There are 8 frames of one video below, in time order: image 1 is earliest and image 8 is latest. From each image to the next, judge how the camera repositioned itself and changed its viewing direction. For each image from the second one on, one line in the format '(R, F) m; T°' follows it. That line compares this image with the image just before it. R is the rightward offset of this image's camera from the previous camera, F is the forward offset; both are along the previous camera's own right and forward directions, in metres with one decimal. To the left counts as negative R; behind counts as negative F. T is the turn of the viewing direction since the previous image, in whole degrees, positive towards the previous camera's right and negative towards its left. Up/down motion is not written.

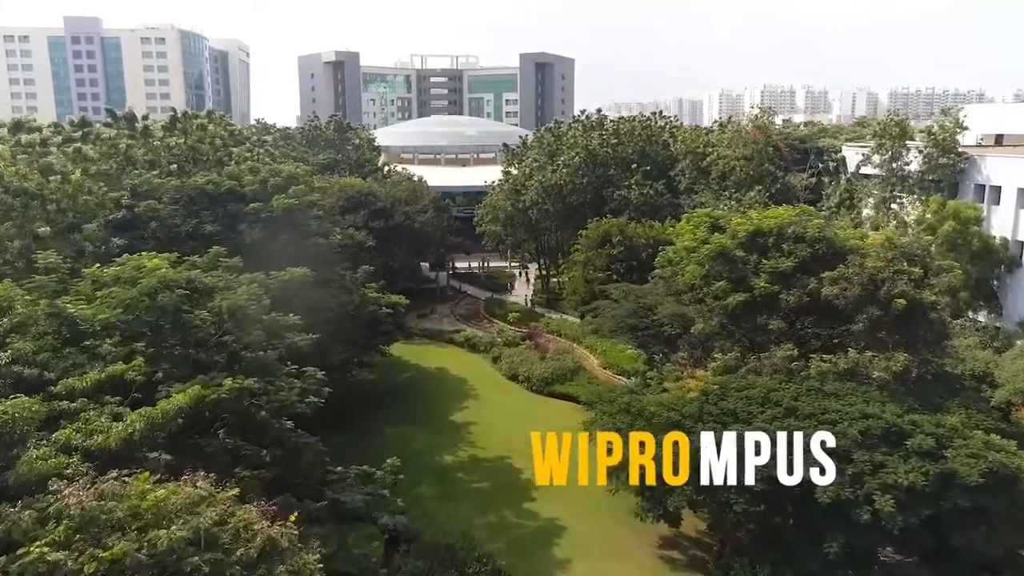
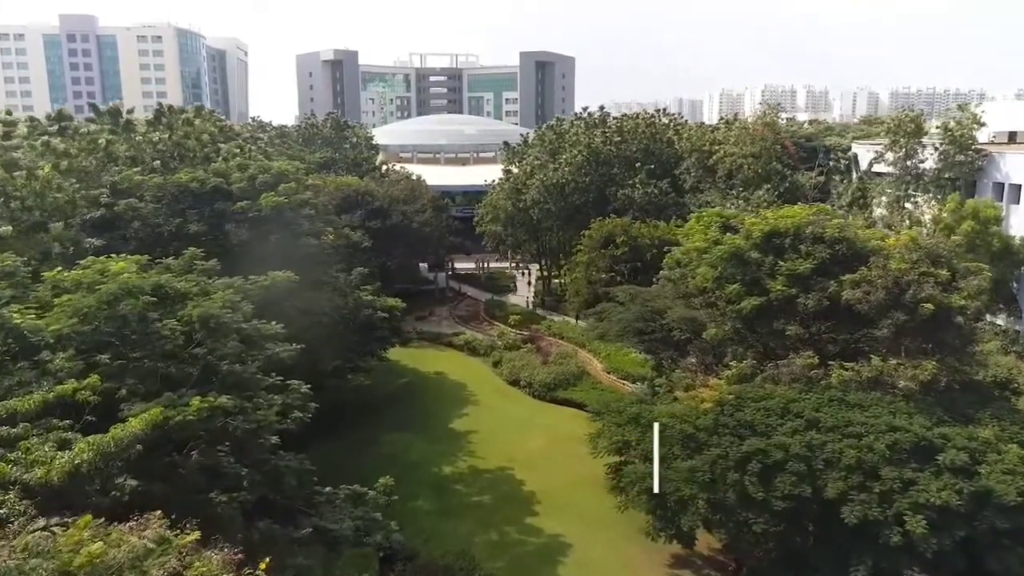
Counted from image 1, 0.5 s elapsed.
(-0.1, +0.9) m; 0°
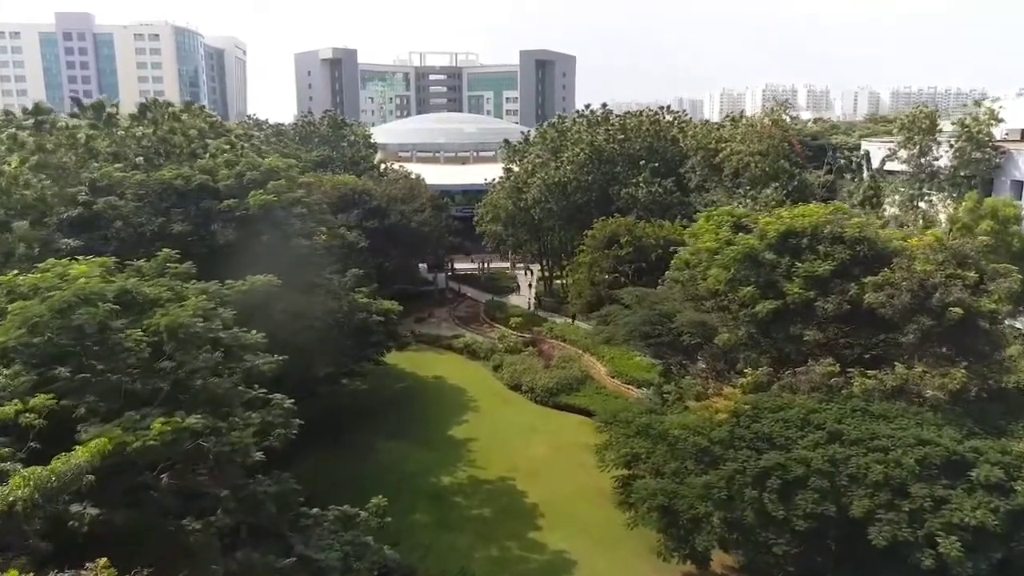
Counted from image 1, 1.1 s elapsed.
(-0.1, +0.8) m; 0°
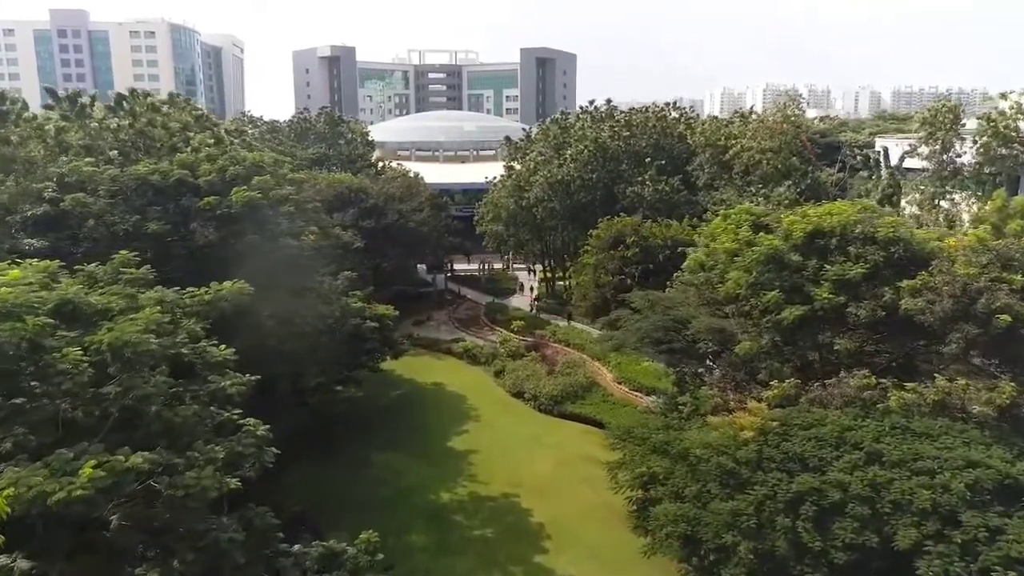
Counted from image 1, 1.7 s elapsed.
(-0.1, +1.2) m; 0°
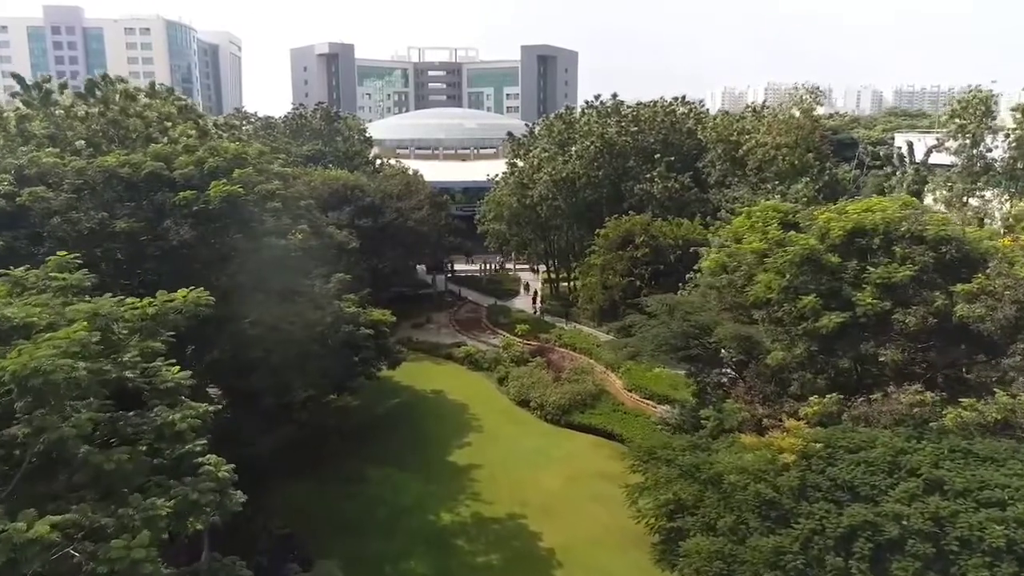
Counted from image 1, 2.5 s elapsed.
(-0.2, +1.3) m; 0°
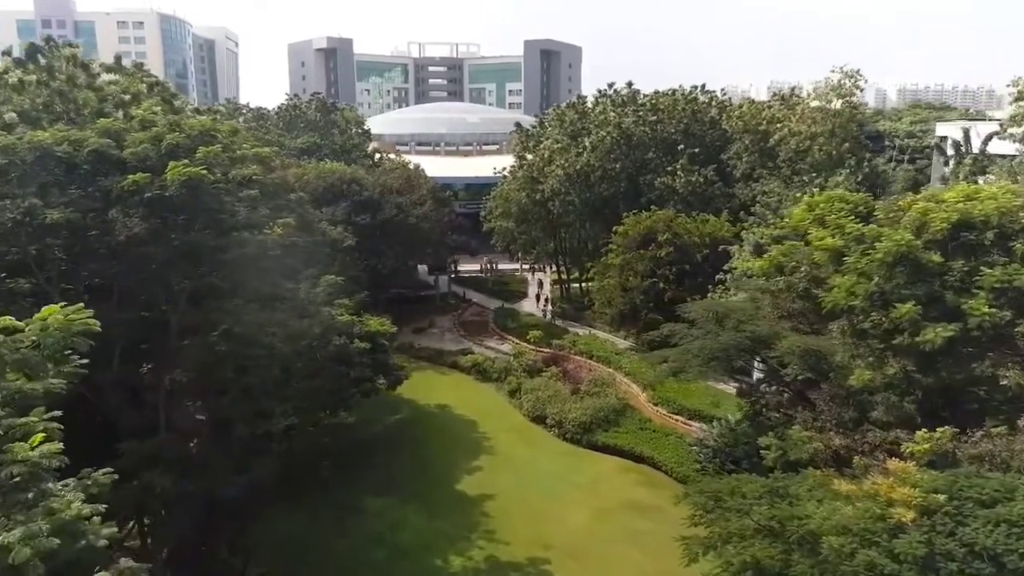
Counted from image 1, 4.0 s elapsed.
(-0.5, +2.4) m; 0°
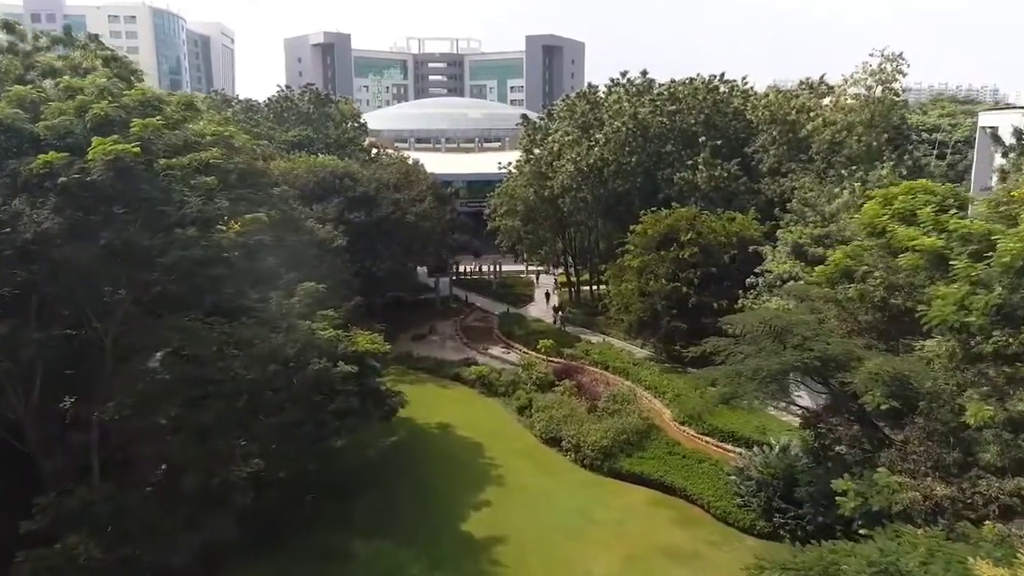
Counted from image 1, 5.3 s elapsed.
(-0.3, +2.3) m; 0°
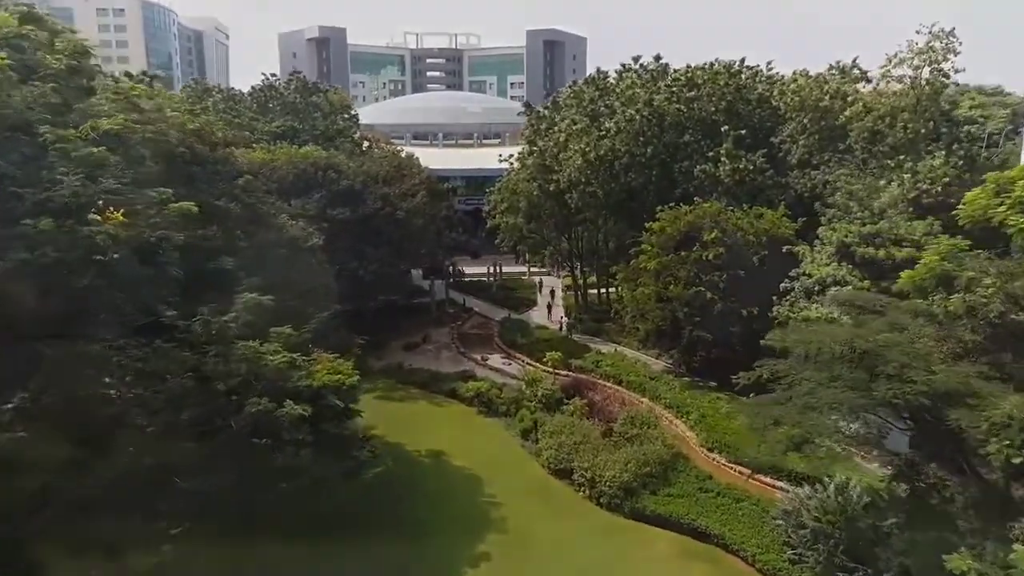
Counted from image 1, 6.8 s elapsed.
(-0.1, +2.6) m; 0°
